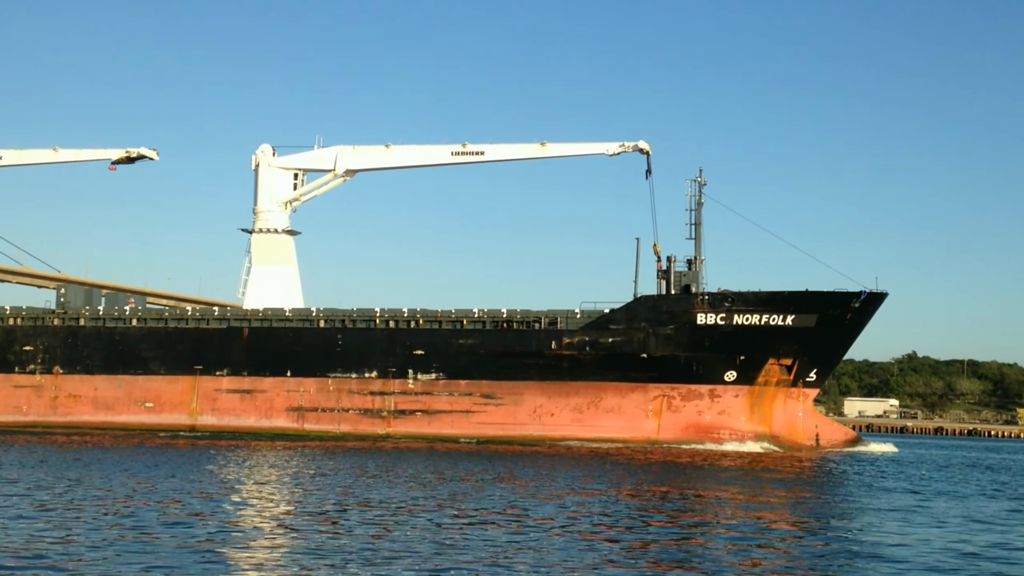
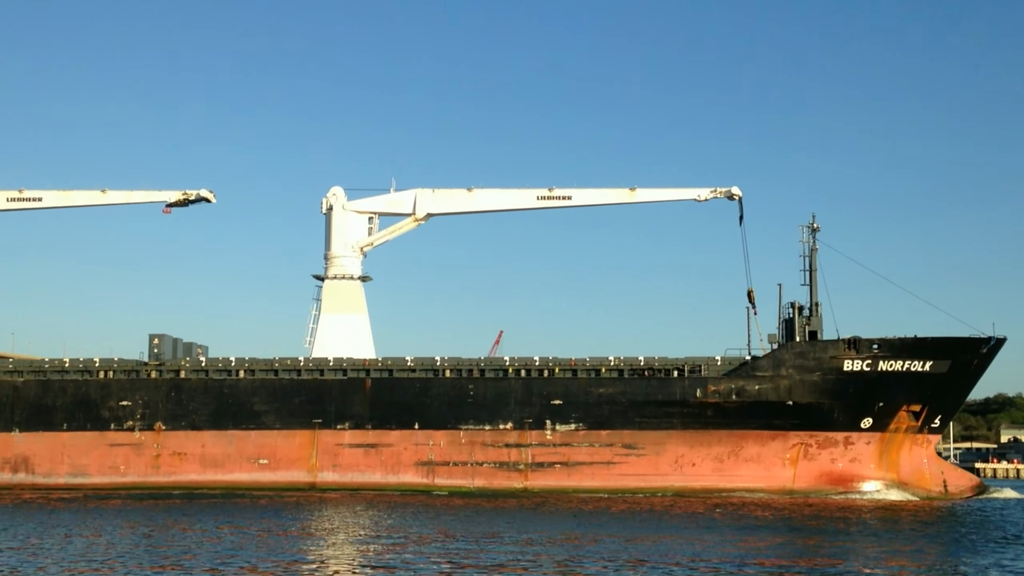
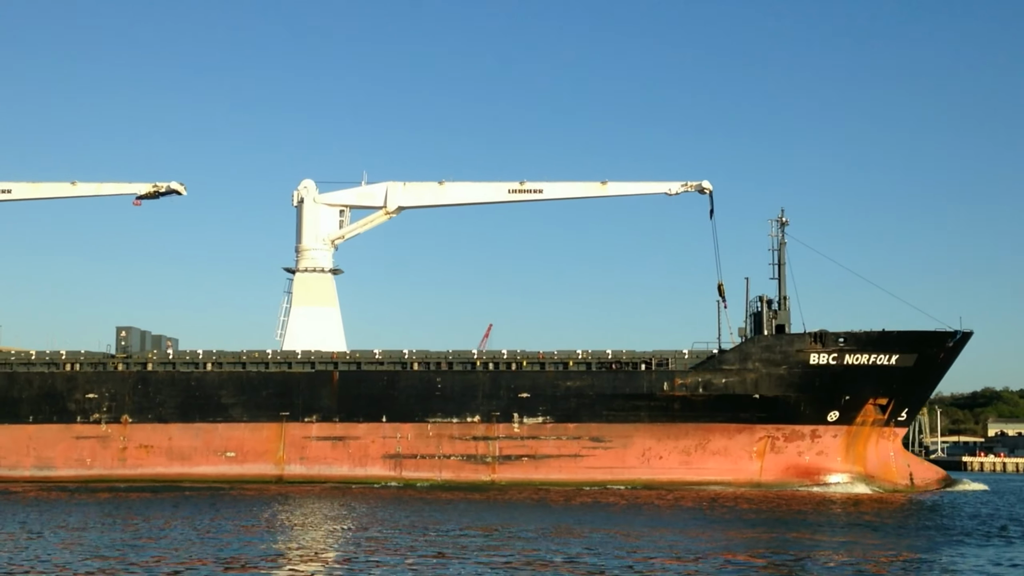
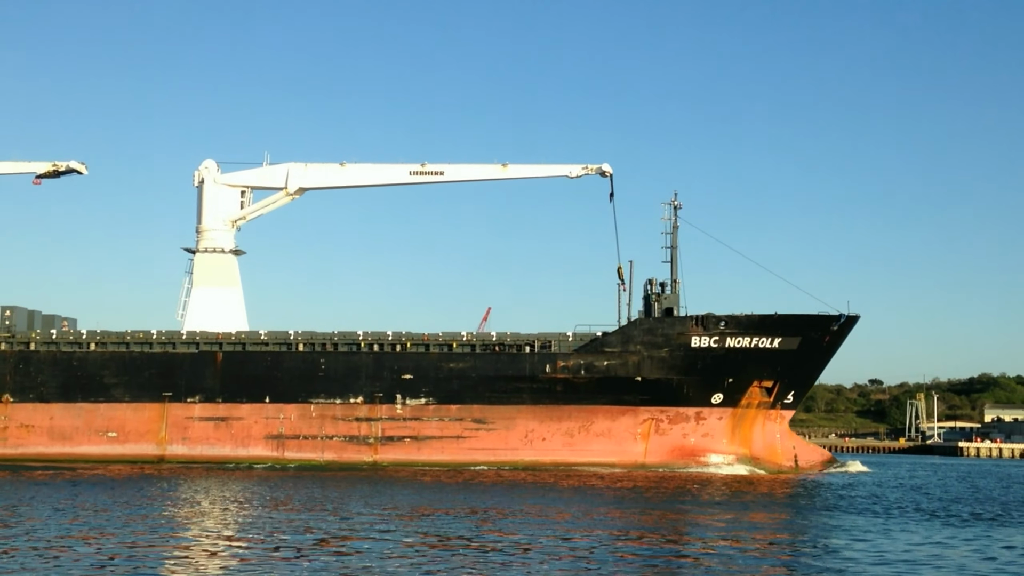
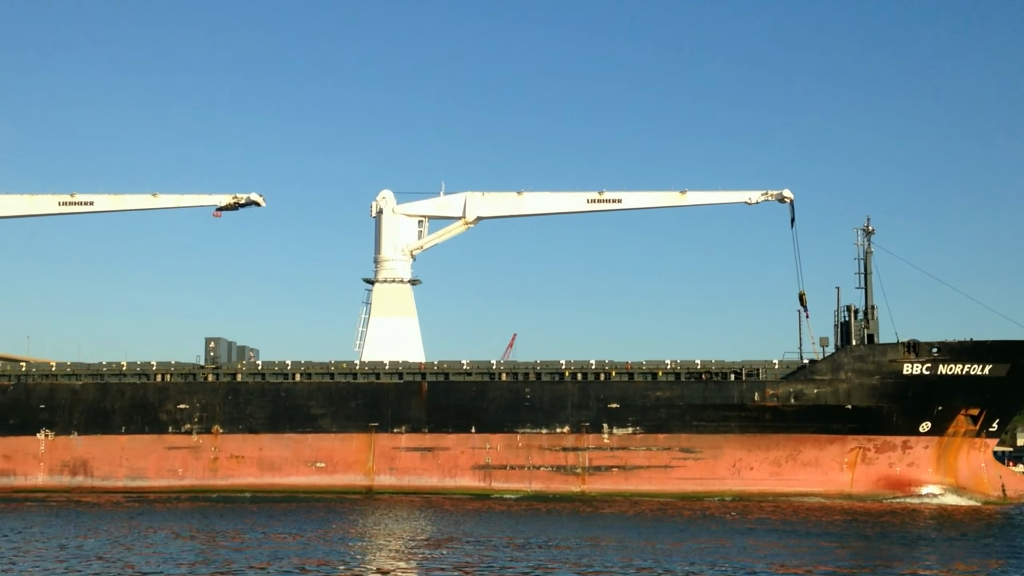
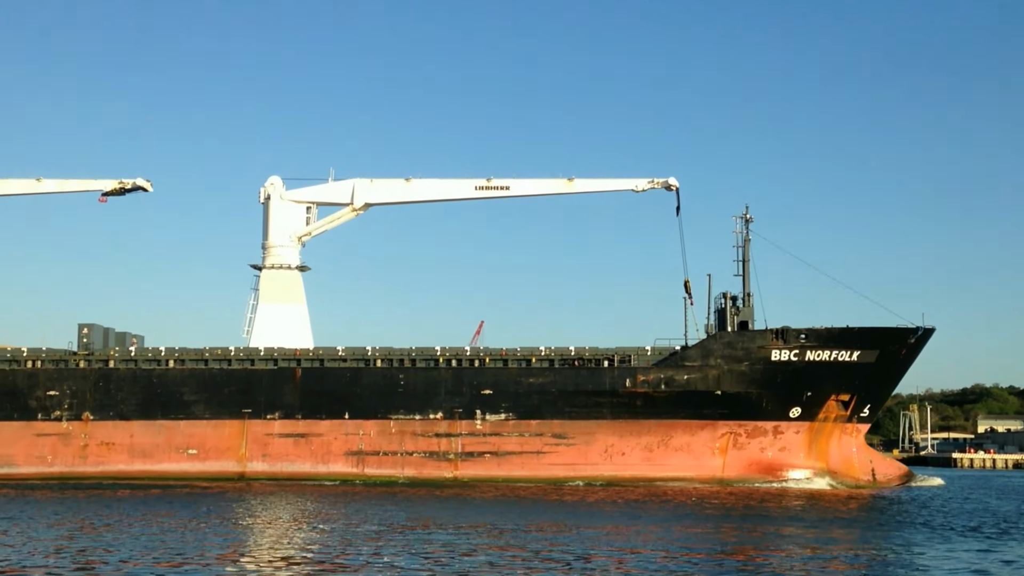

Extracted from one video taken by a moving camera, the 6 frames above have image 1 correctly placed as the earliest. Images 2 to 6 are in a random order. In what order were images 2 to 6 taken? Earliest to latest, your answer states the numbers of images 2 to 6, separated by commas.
4, 6, 3, 2, 5
